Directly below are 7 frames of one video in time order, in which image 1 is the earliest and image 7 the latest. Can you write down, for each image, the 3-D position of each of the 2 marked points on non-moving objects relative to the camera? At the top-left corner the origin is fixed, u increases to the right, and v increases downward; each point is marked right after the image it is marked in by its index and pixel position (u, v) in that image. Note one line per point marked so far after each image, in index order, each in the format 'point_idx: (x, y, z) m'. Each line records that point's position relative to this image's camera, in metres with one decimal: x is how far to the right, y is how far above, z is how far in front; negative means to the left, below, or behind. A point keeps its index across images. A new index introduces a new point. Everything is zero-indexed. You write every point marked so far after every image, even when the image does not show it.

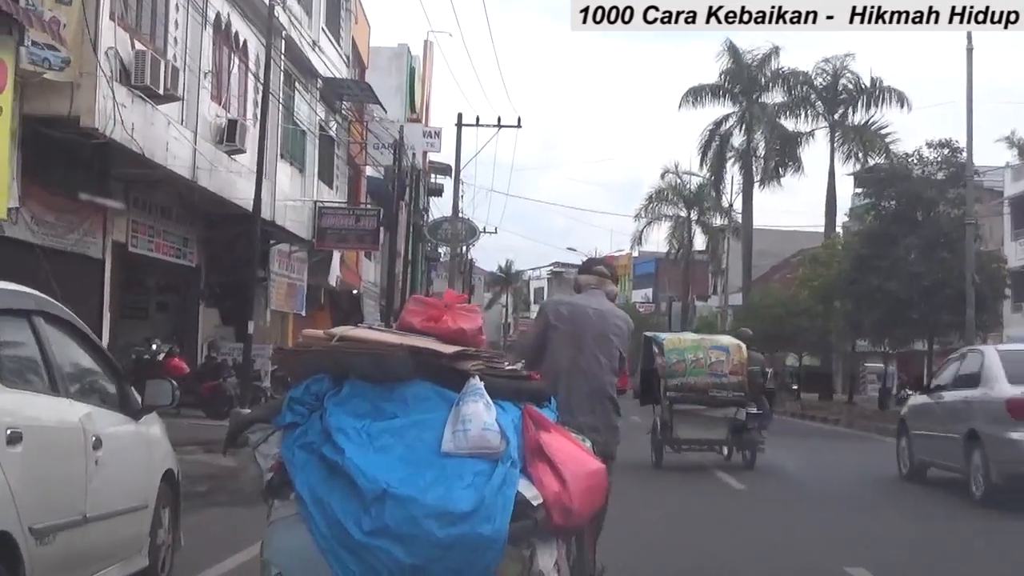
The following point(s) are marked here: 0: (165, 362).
0: (-5.4, -1.2, +18.6) m
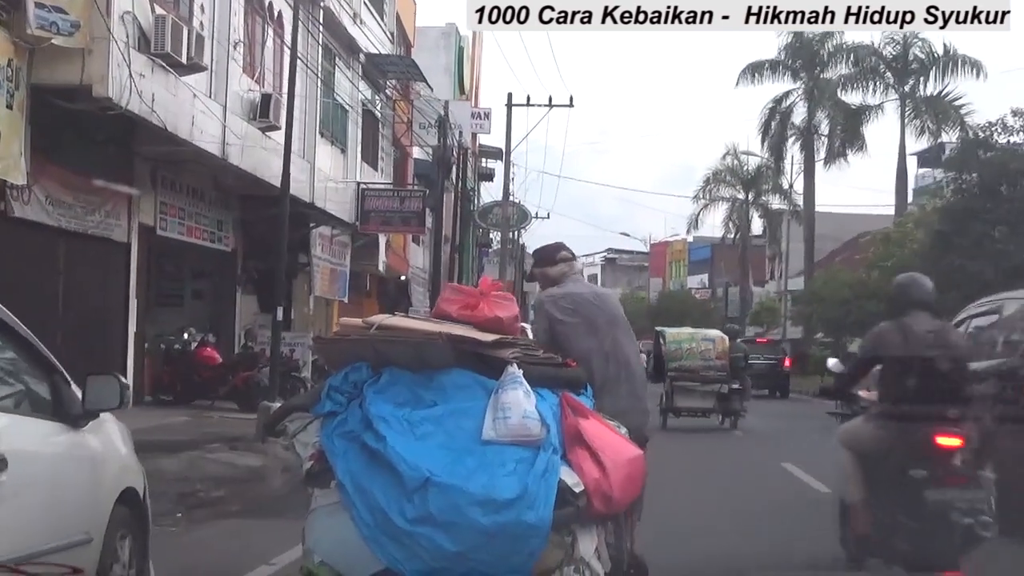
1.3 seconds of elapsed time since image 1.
0: (-4.6, -1.0, +17.6) m
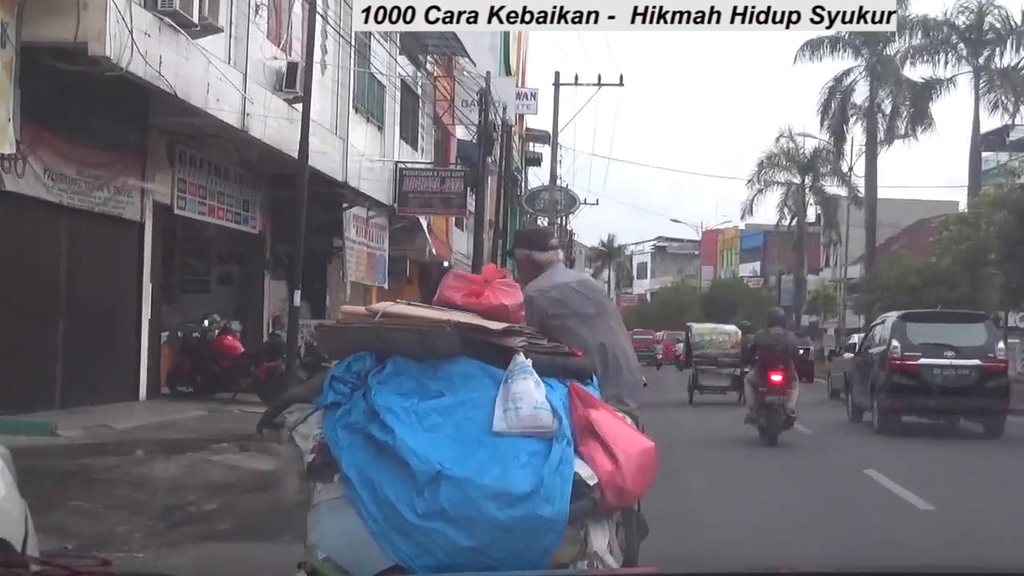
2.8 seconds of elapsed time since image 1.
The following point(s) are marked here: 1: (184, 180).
0: (-4.0, -0.7, +16.7) m
1: (-4.4, +1.5, +16.5) m
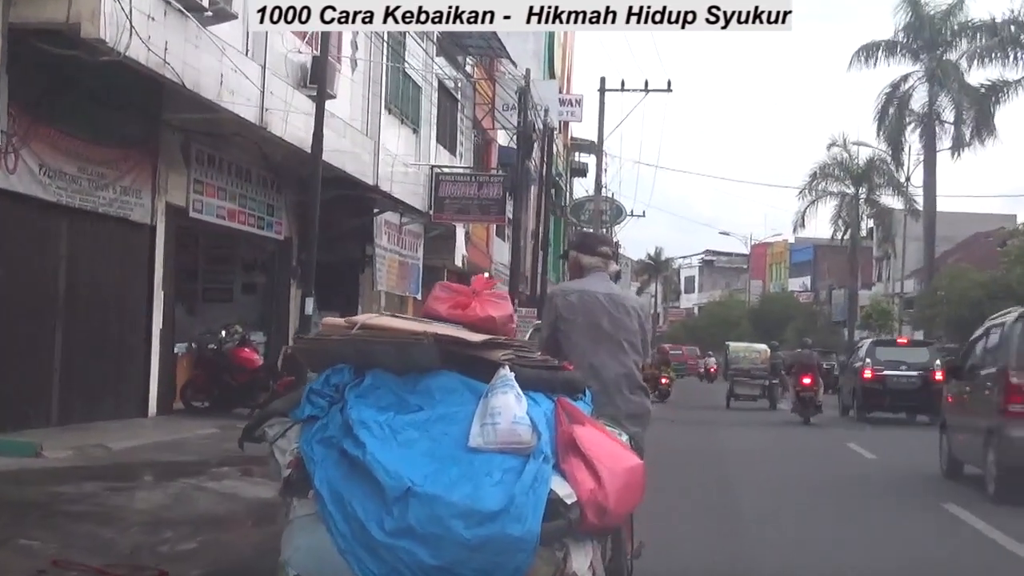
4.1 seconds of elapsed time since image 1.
0: (-3.7, -0.8, +16.1) m
1: (-4.0, +1.4, +16.0) m
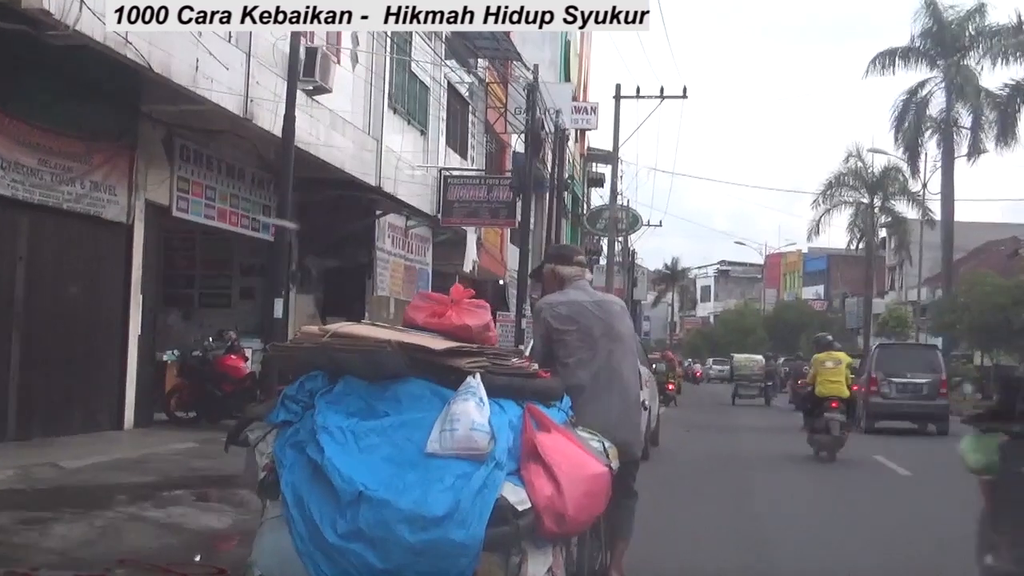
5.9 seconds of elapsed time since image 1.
0: (-3.7, -0.8, +16.0) m
1: (-4.1, +1.4, +15.9) m
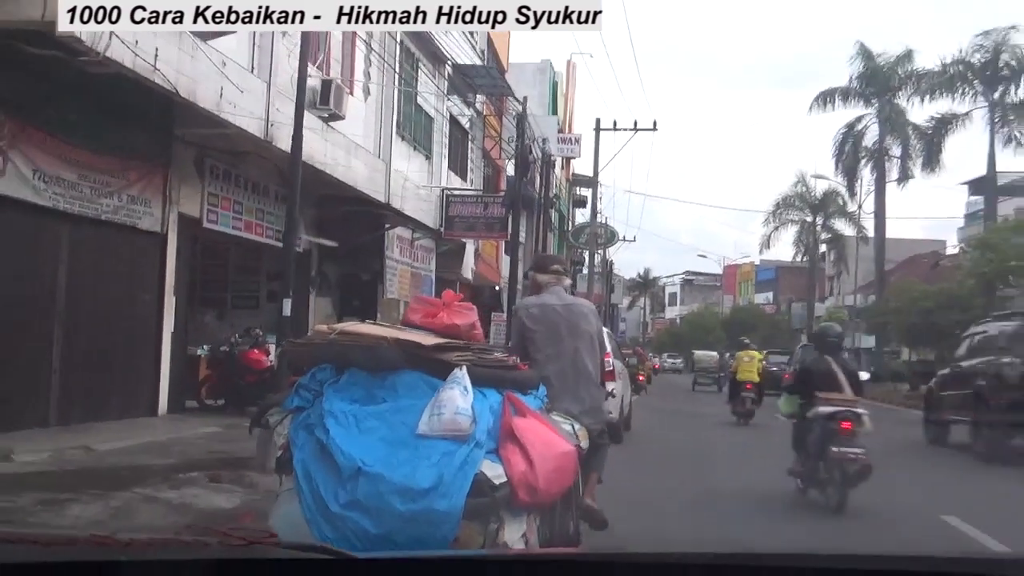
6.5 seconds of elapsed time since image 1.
0: (-4.0, -0.8, +17.5) m
1: (-4.3, +1.4, +17.4) m
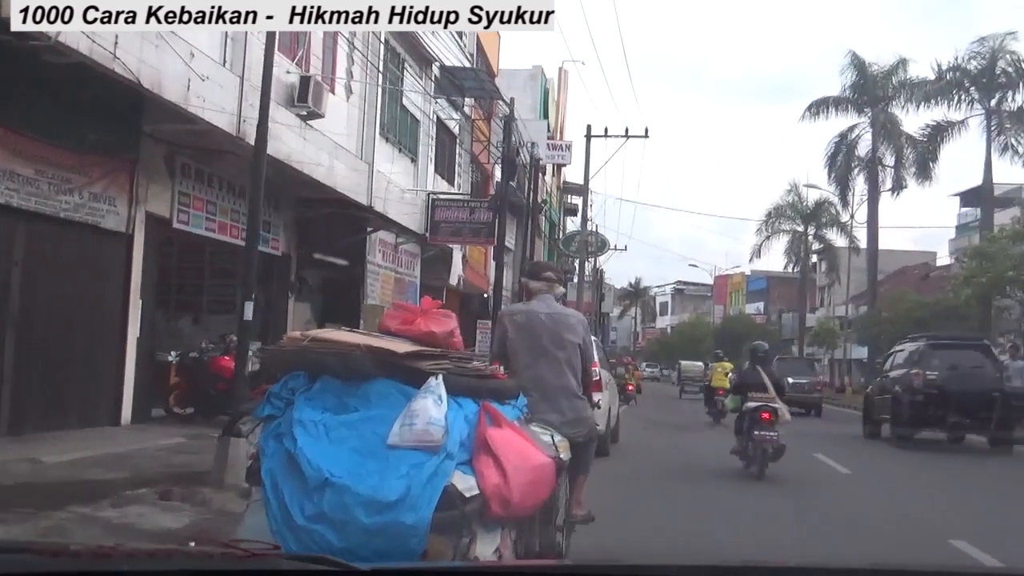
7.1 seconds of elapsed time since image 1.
0: (-4.3, -0.9, +17.0) m
1: (-4.5, +1.3, +16.9) m
